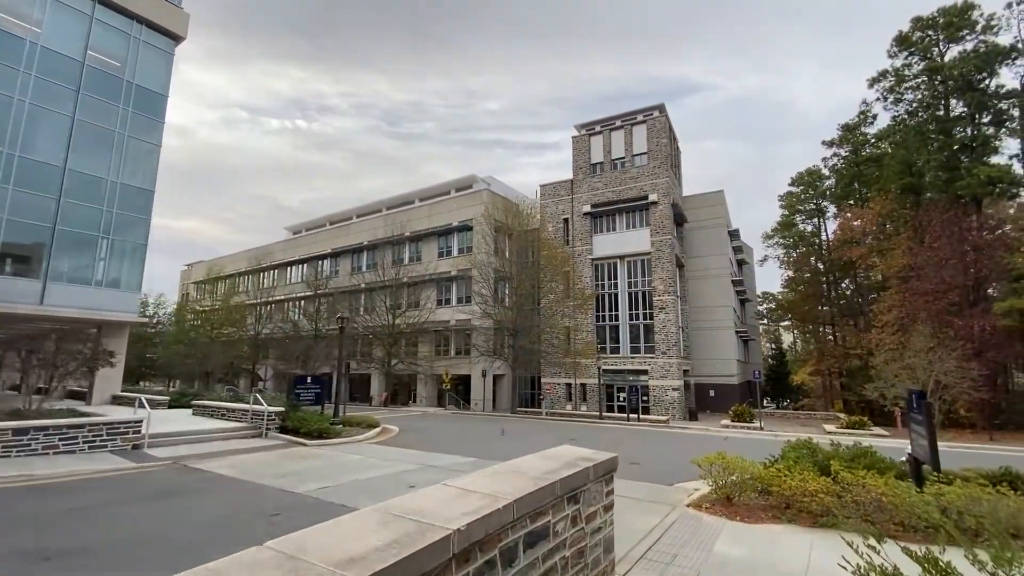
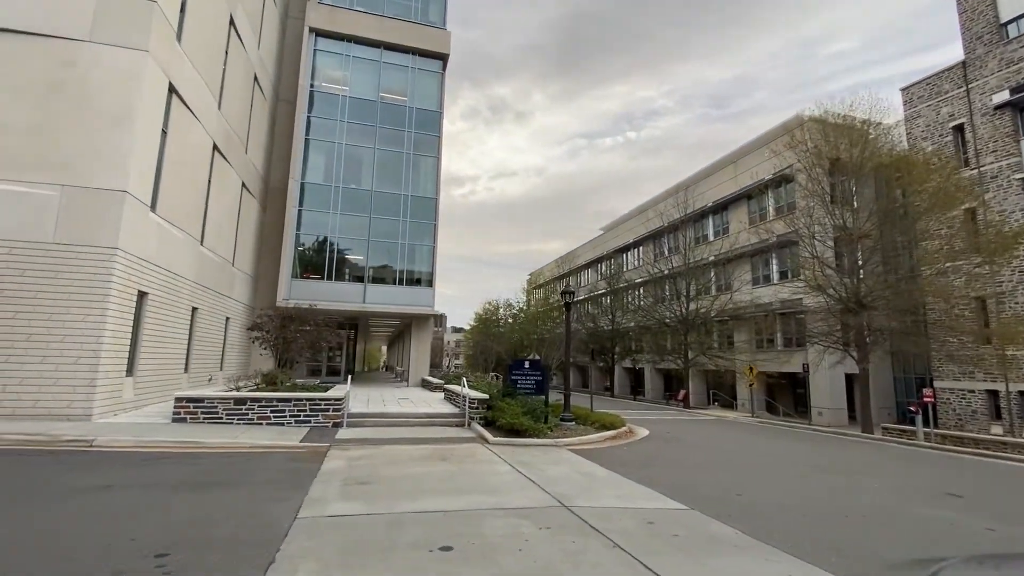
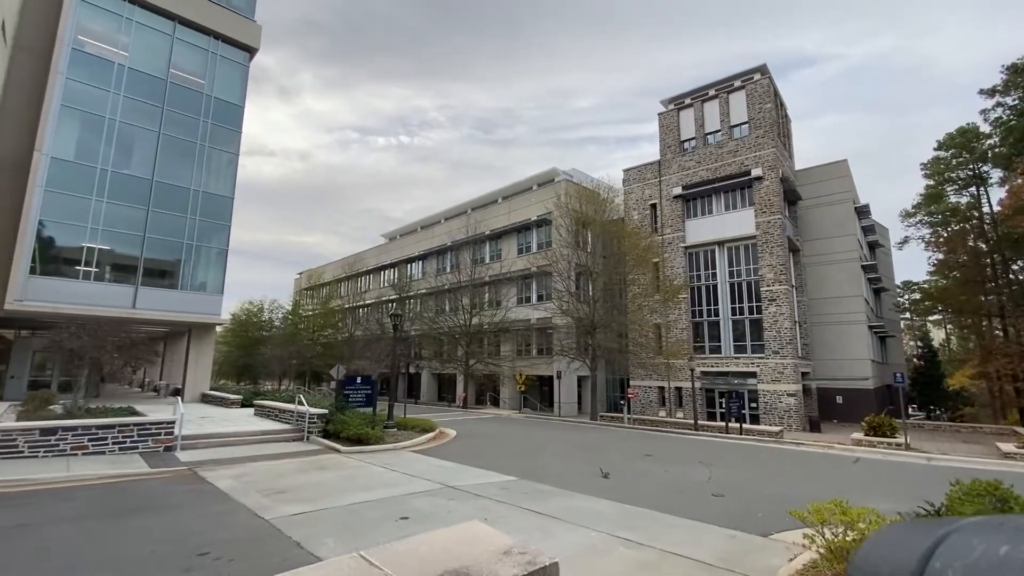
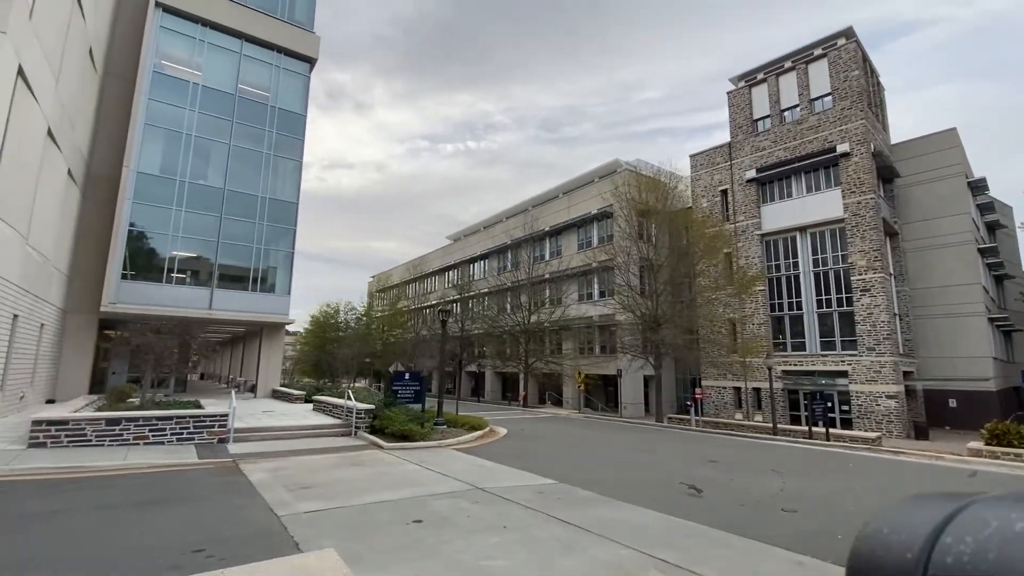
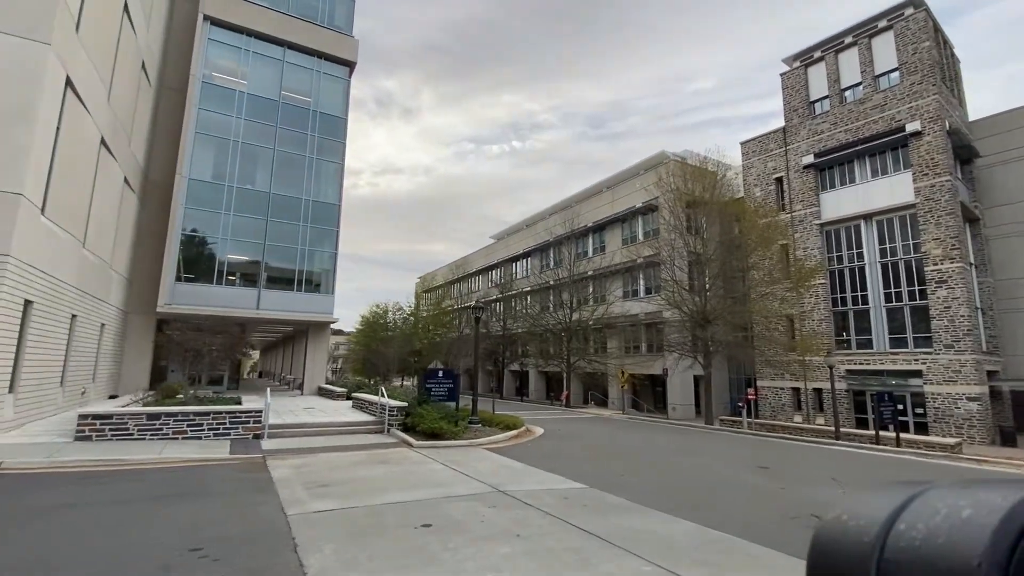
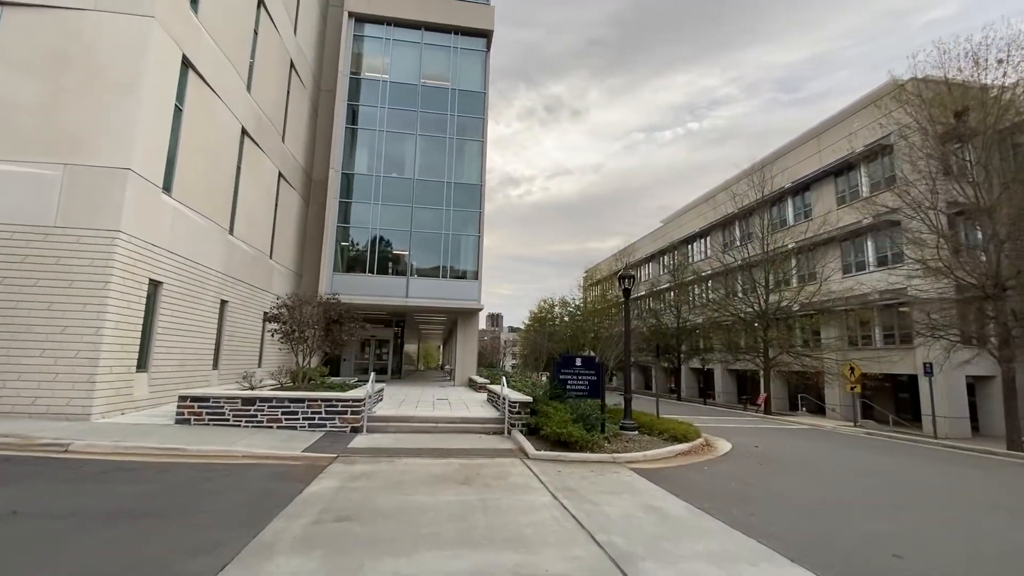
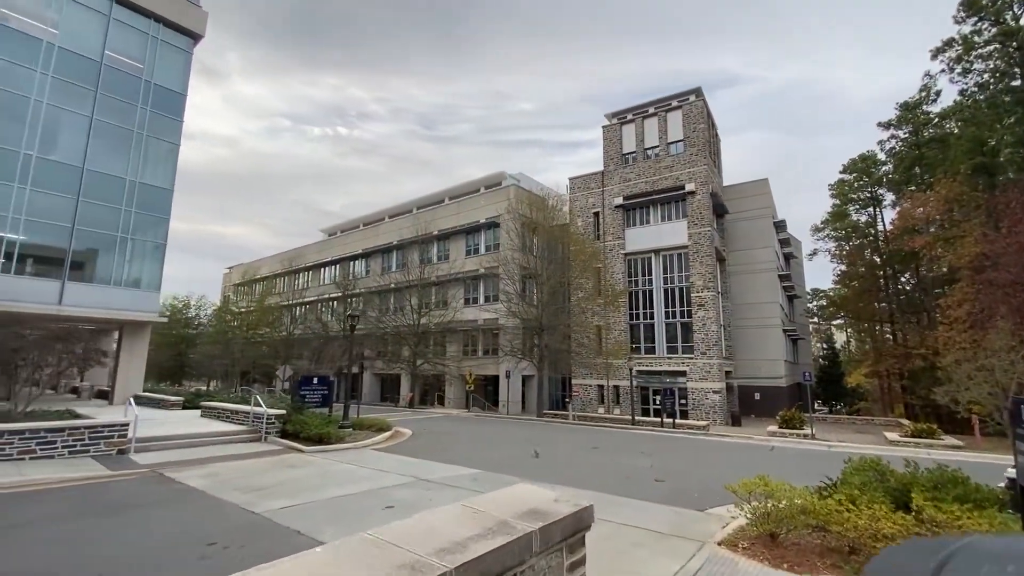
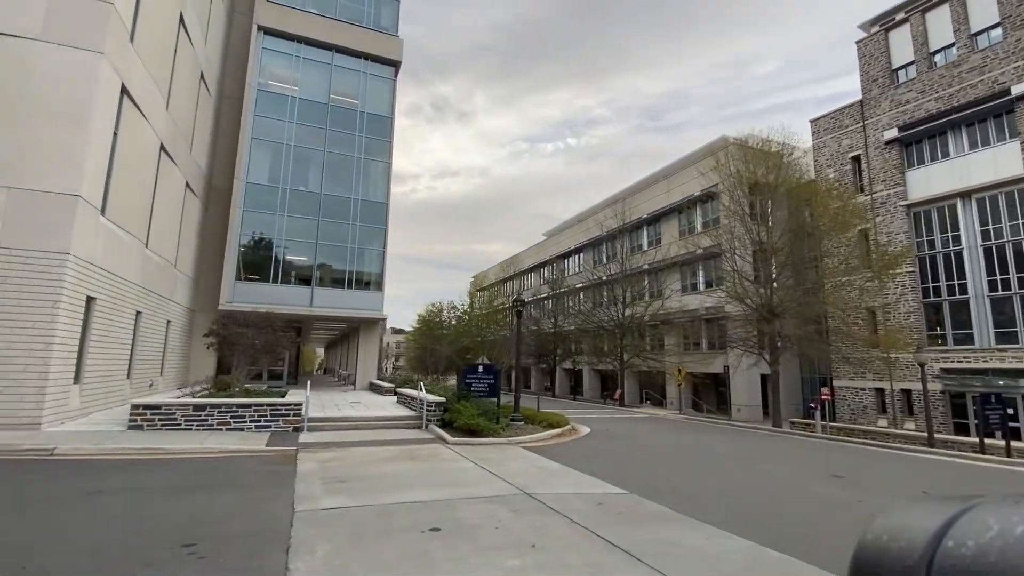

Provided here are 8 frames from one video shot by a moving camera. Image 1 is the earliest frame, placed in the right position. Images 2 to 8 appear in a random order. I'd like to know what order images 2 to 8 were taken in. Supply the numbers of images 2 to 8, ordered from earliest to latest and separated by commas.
7, 3, 4, 5, 8, 2, 6
